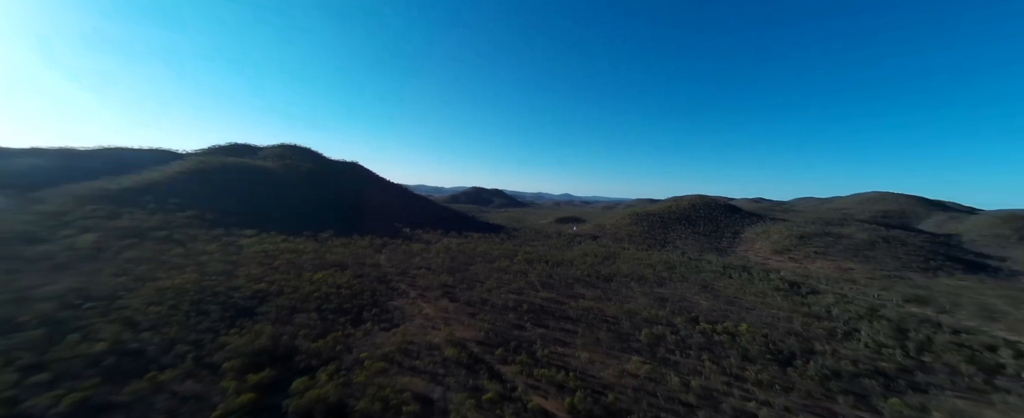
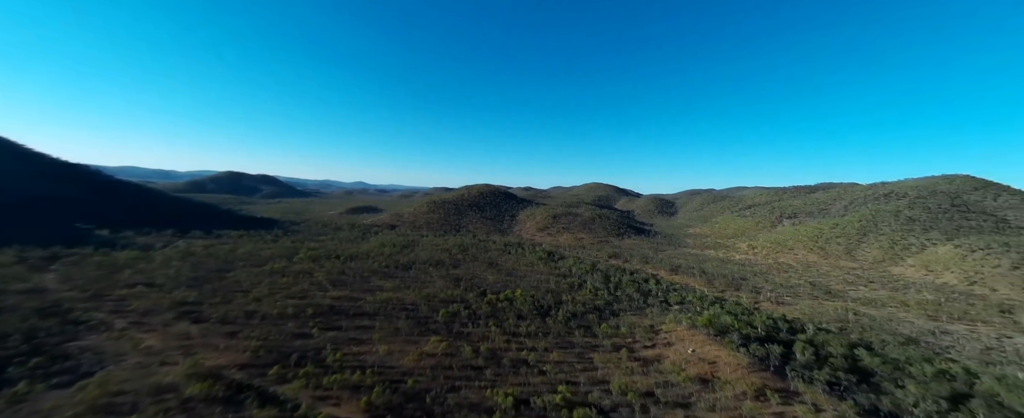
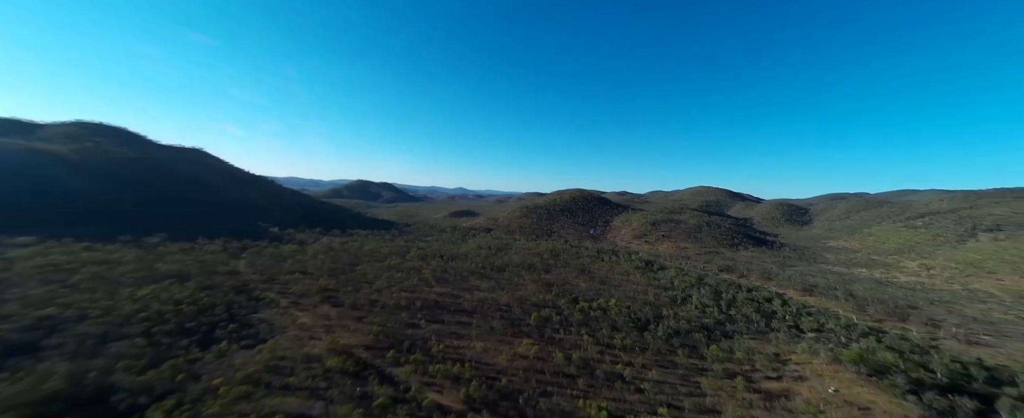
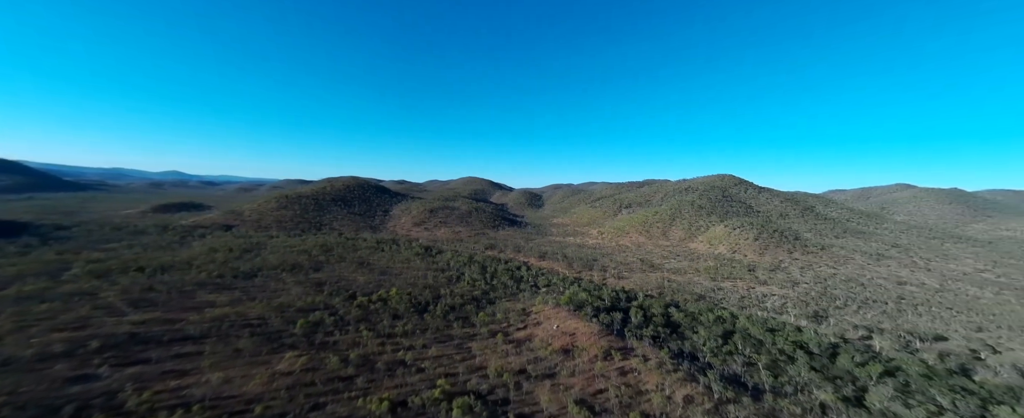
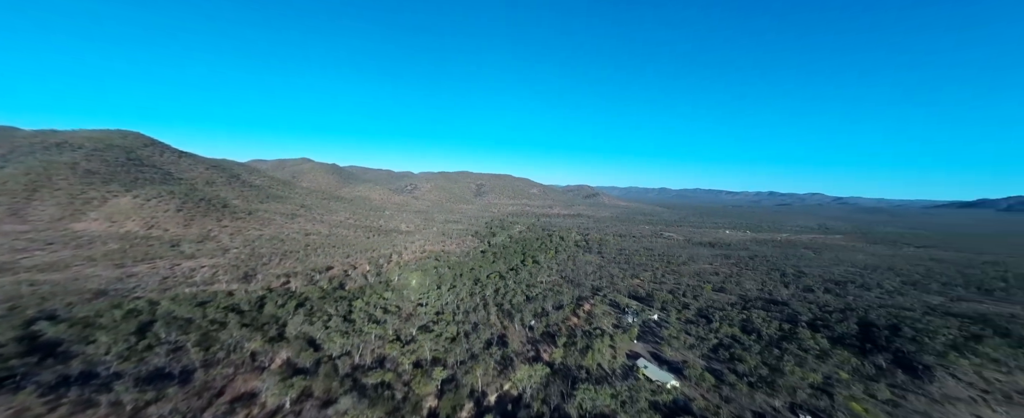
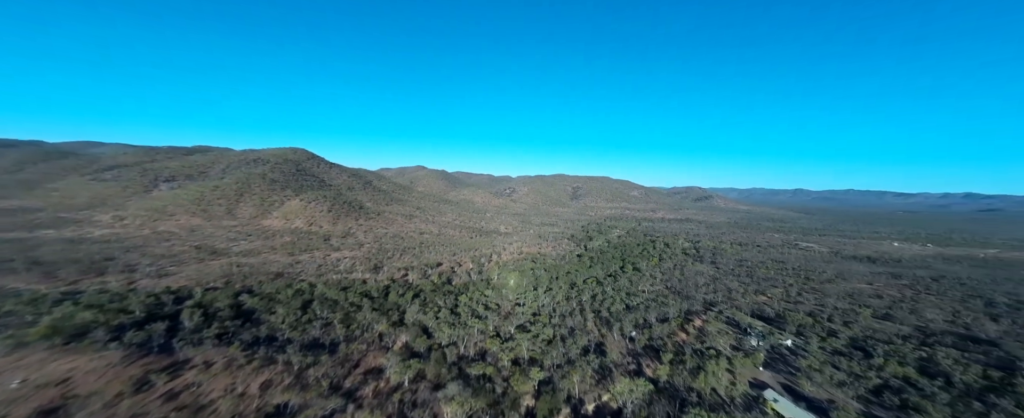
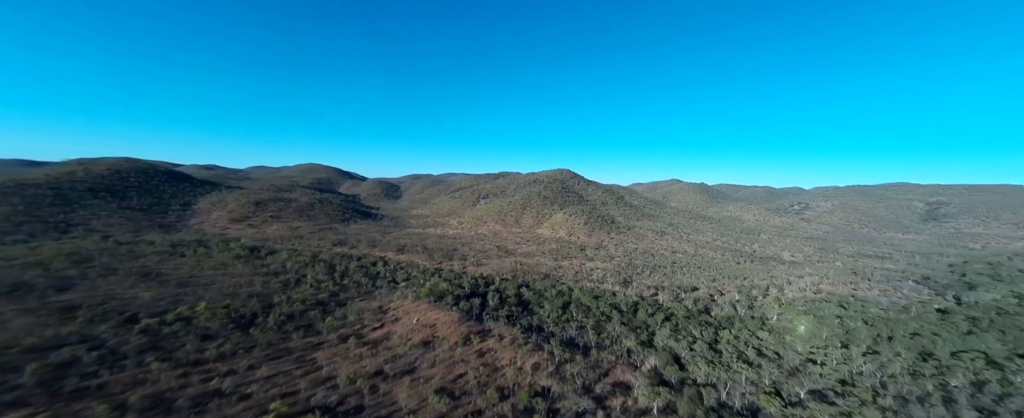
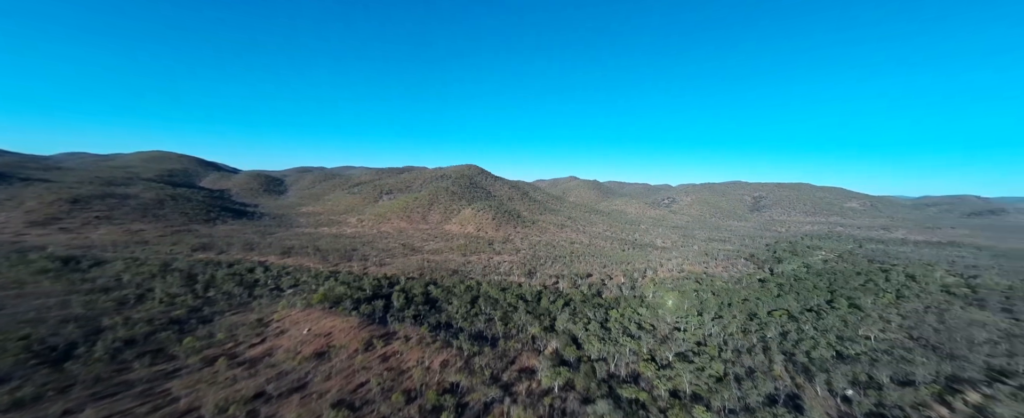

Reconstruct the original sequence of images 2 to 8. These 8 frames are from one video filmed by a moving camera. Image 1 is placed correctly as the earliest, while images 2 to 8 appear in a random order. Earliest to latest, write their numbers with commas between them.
3, 2, 4, 7, 8, 6, 5
